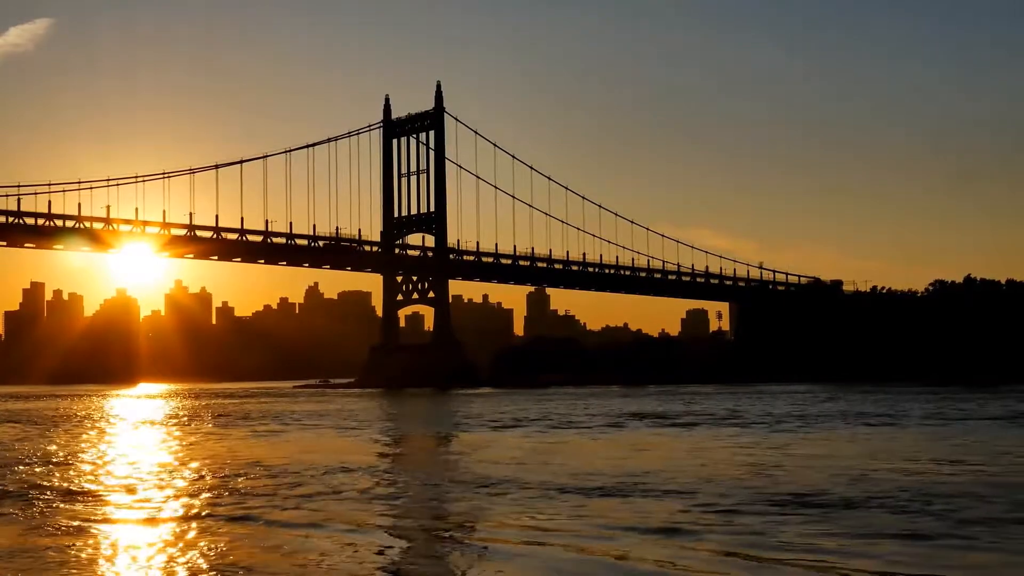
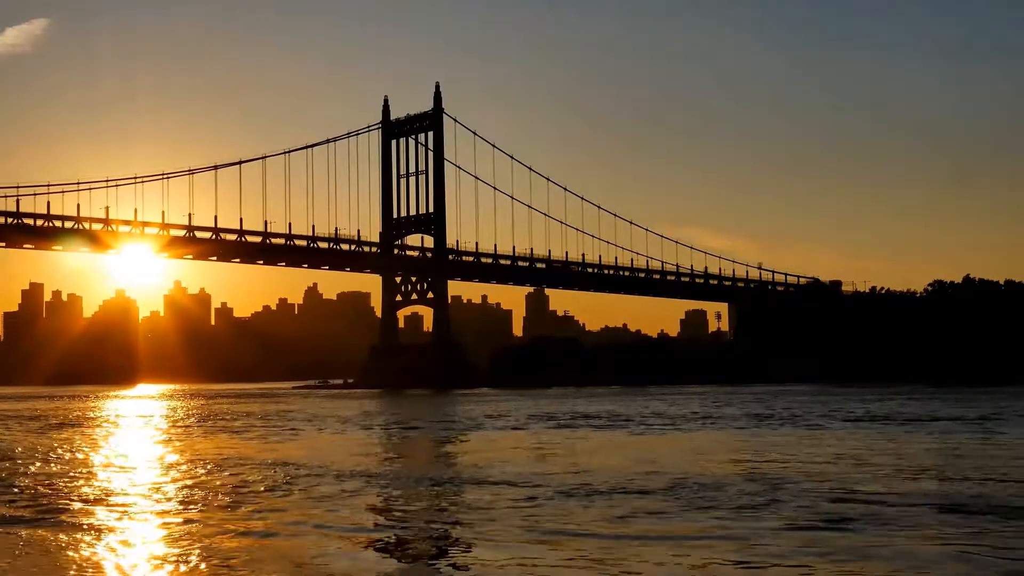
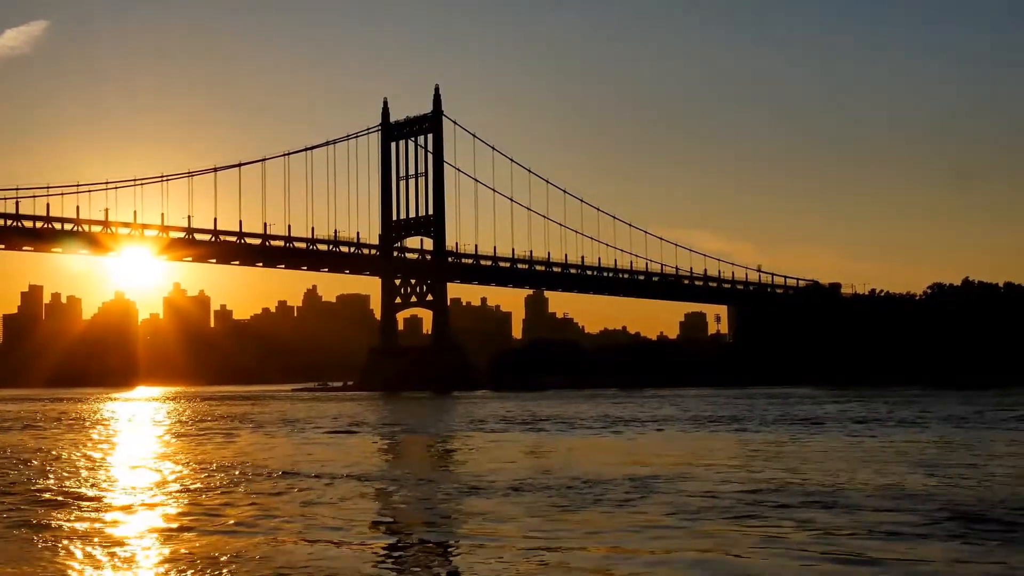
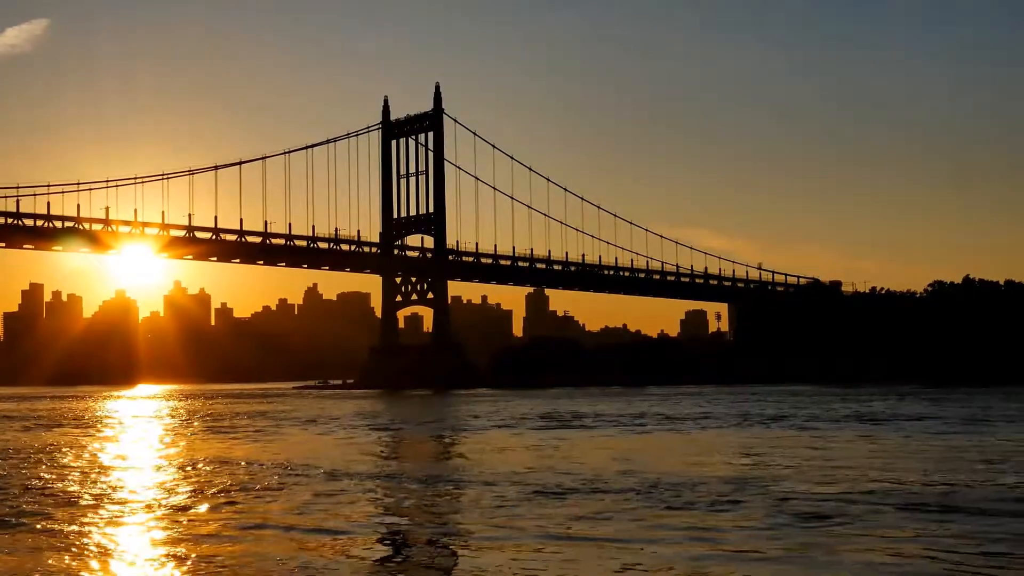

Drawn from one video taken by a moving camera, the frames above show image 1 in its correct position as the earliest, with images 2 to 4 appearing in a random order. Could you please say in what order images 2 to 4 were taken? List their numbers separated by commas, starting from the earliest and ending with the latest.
2, 4, 3
